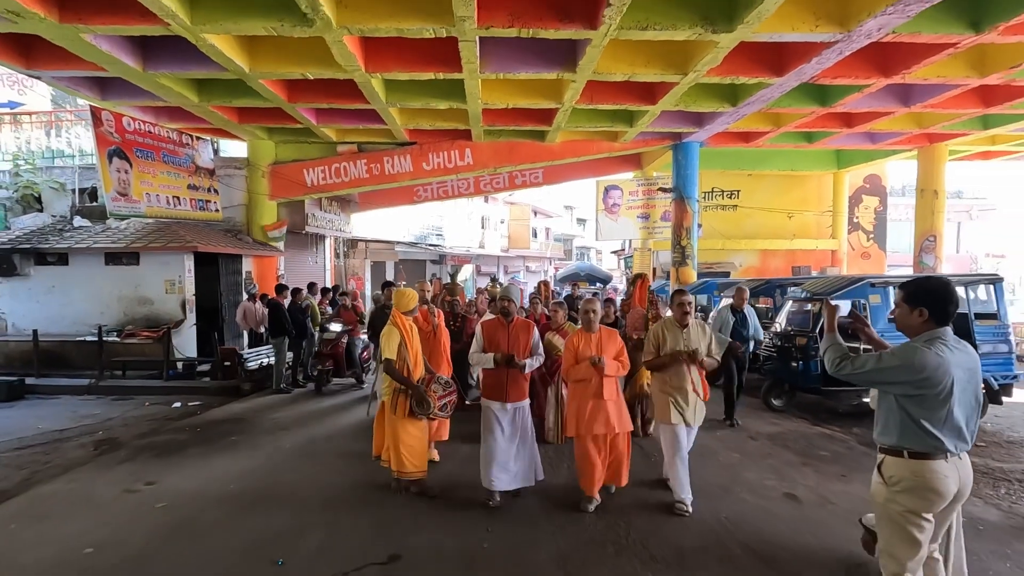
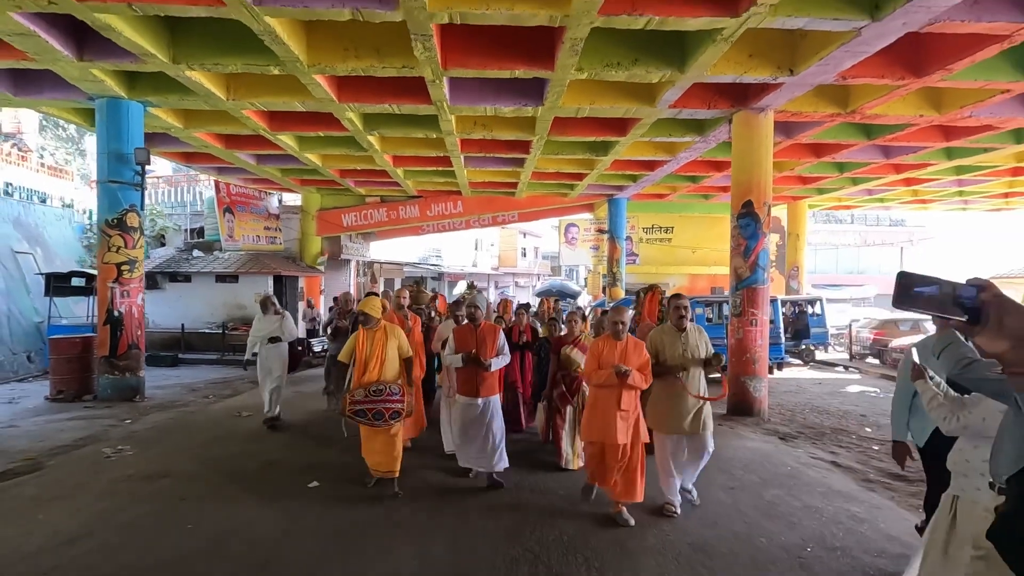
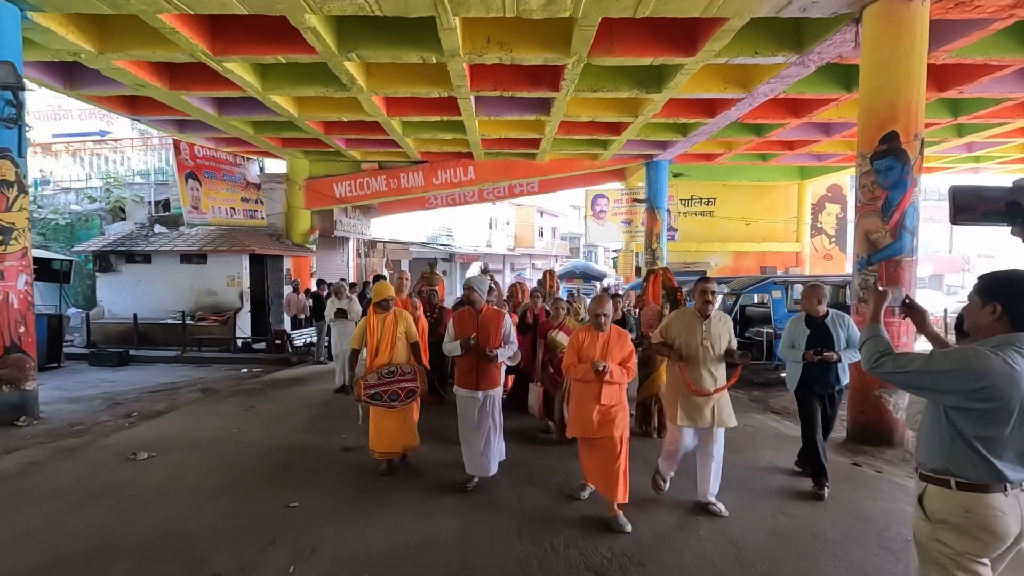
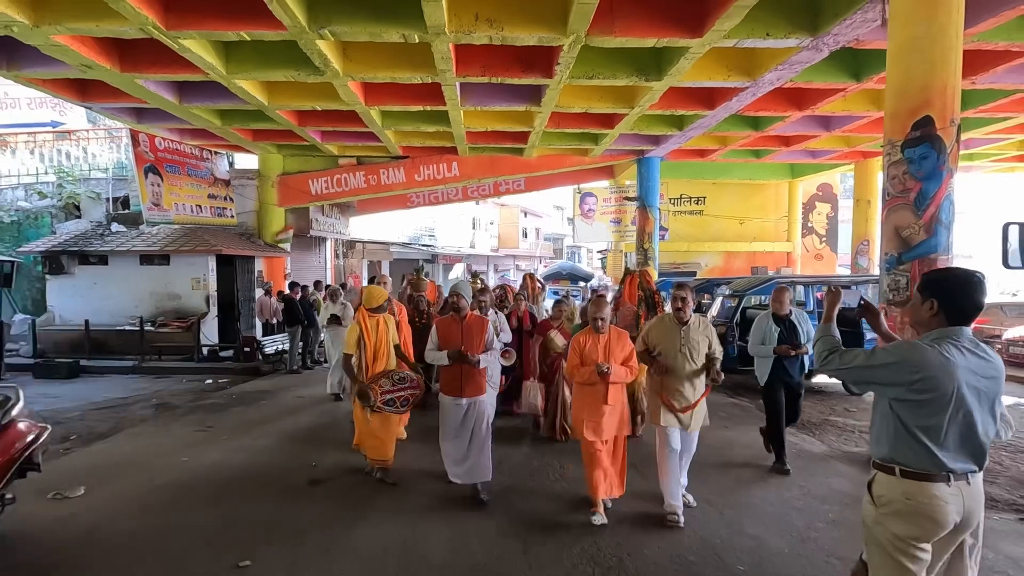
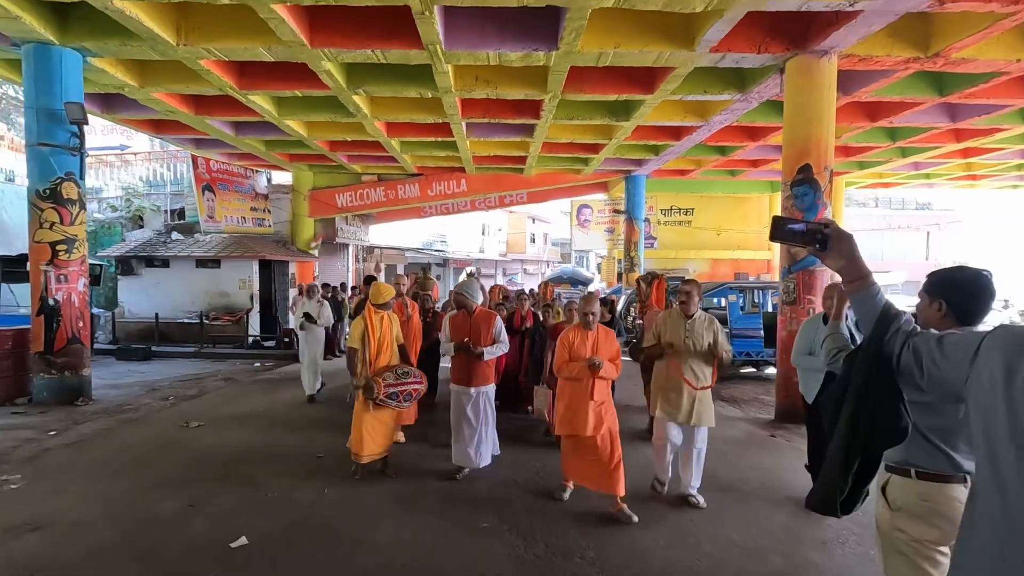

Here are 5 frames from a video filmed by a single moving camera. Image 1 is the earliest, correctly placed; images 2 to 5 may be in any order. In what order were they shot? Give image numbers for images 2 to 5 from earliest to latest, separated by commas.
4, 3, 5, 2
